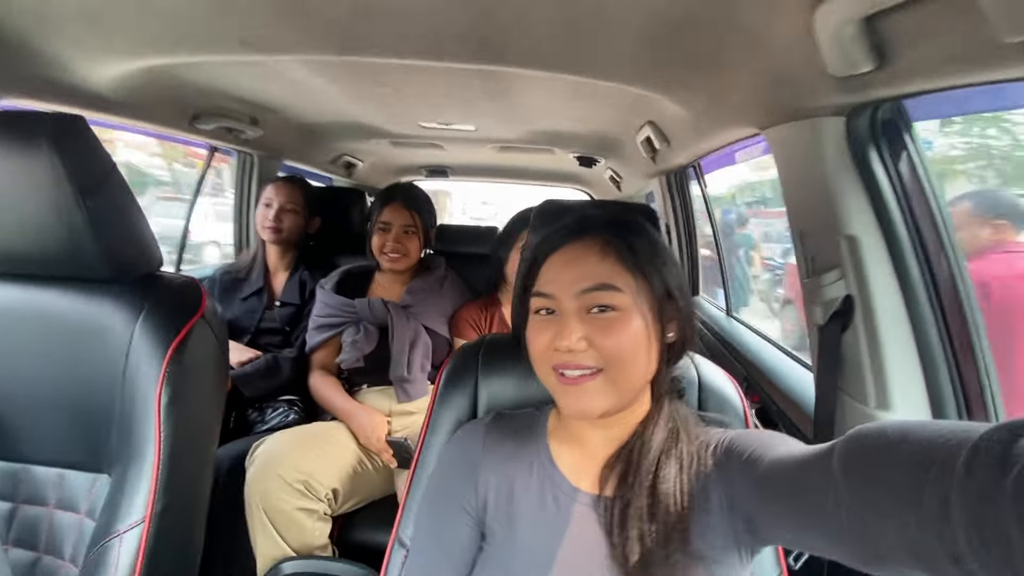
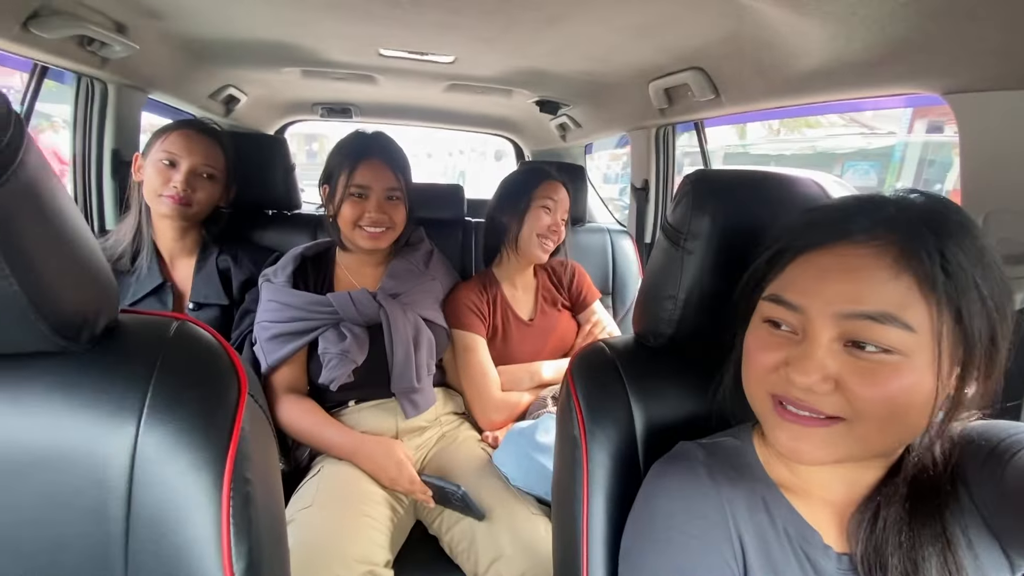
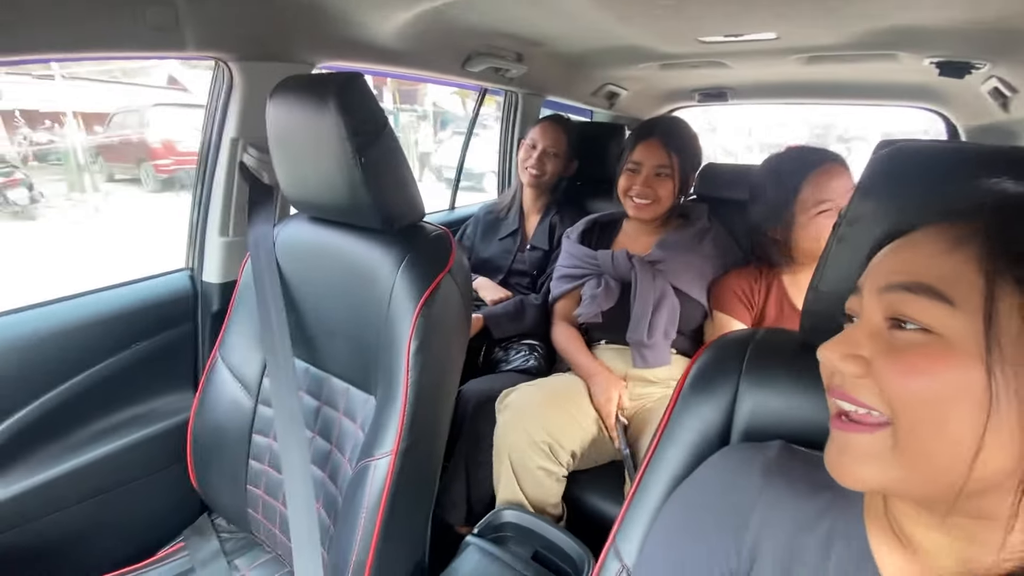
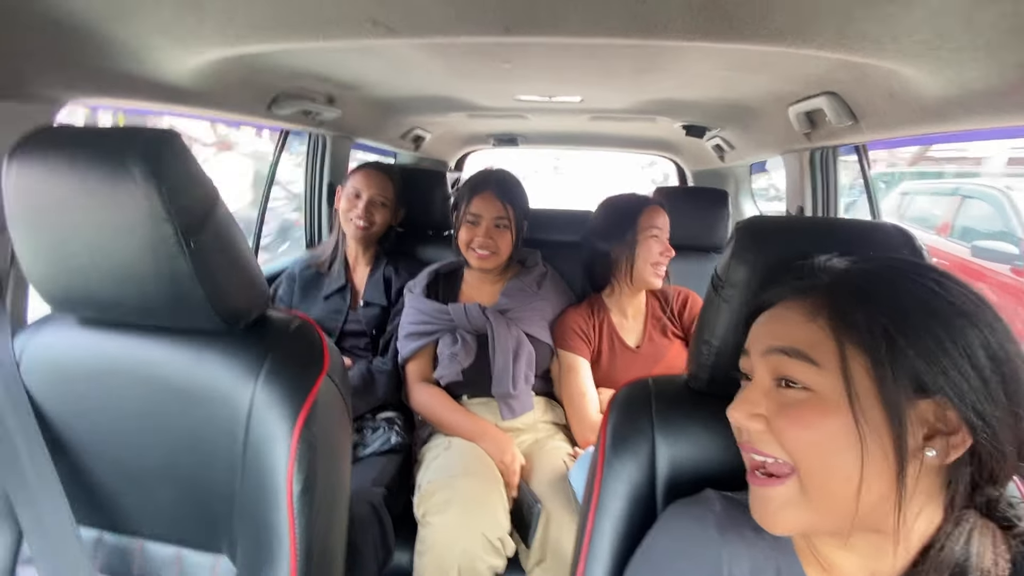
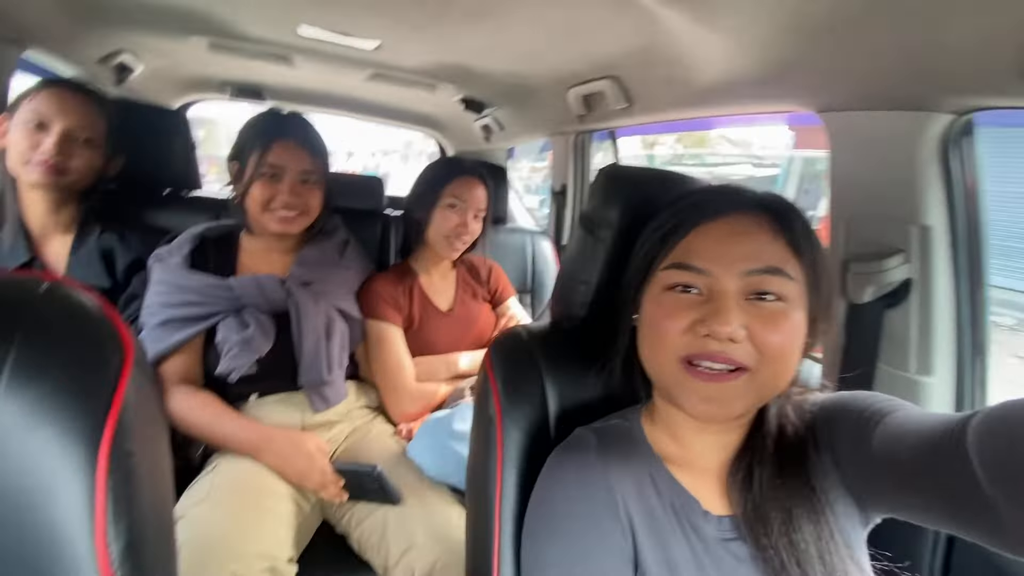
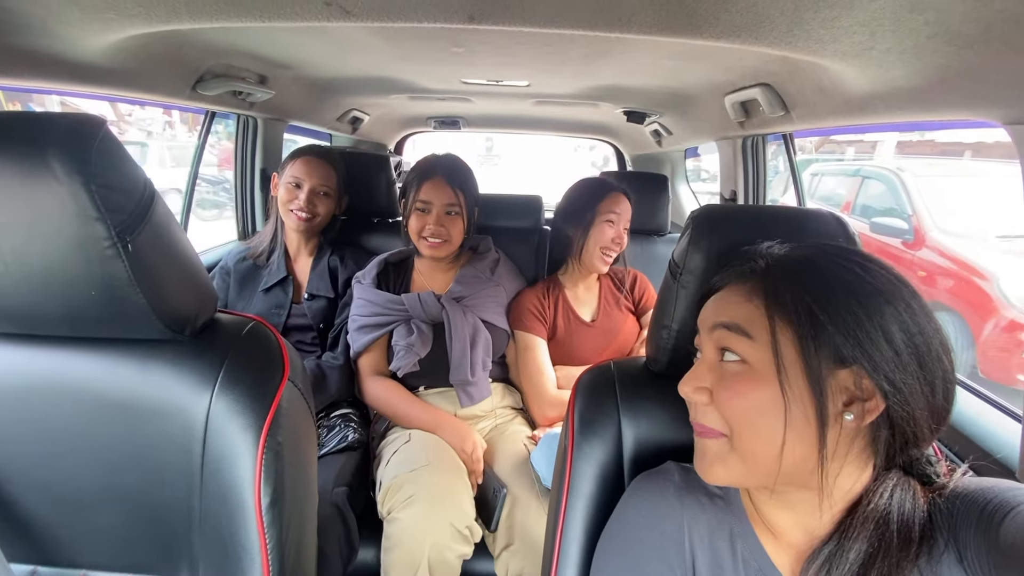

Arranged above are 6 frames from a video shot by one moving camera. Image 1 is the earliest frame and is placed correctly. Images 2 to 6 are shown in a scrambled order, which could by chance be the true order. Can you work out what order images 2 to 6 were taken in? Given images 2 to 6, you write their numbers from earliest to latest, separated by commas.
5, 2, 6, 4, 3
